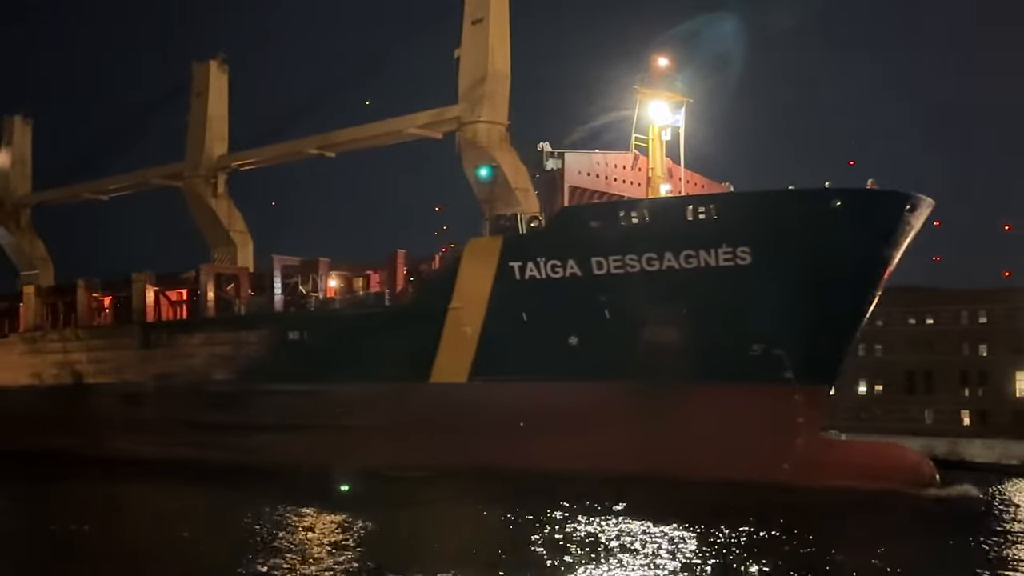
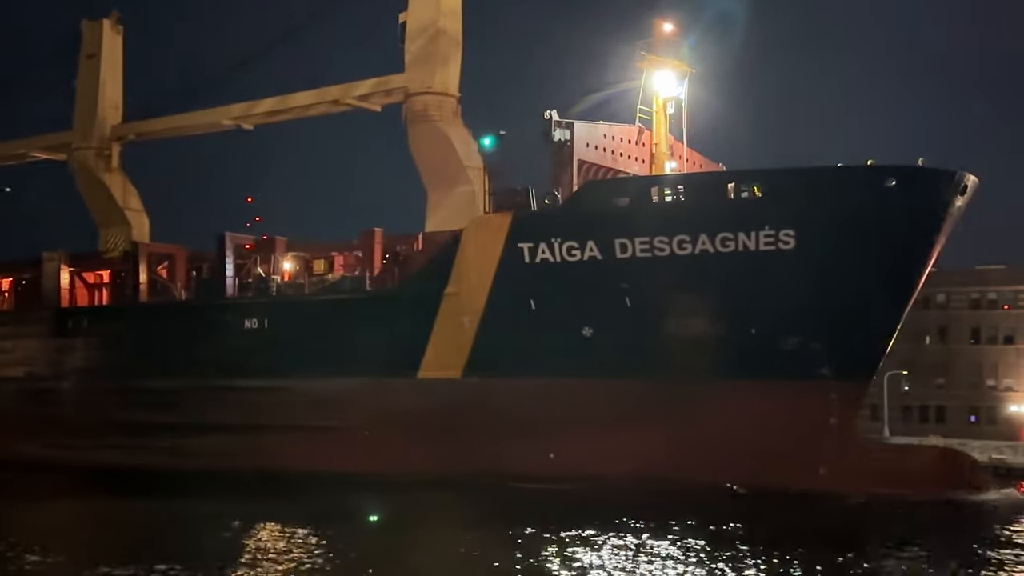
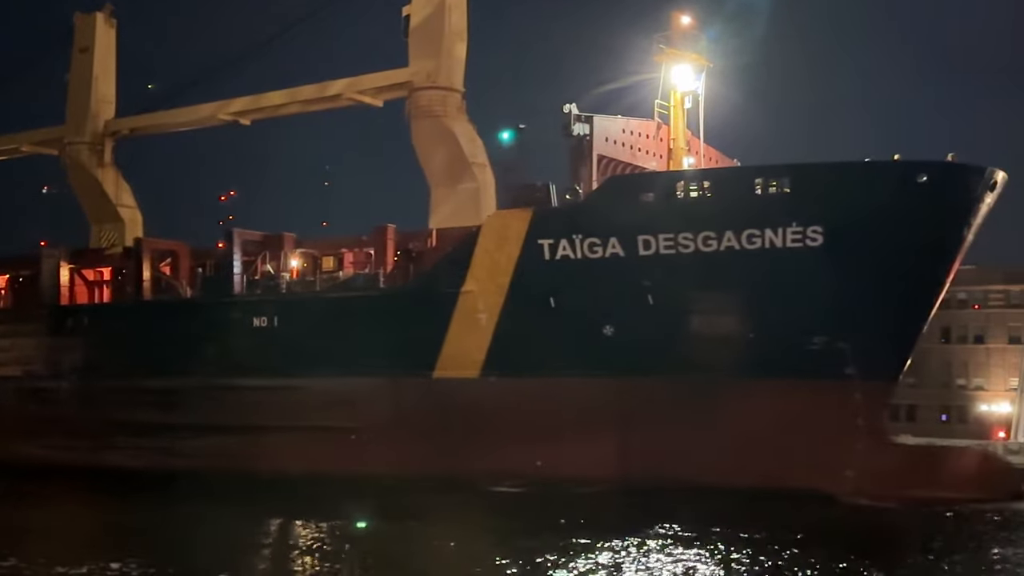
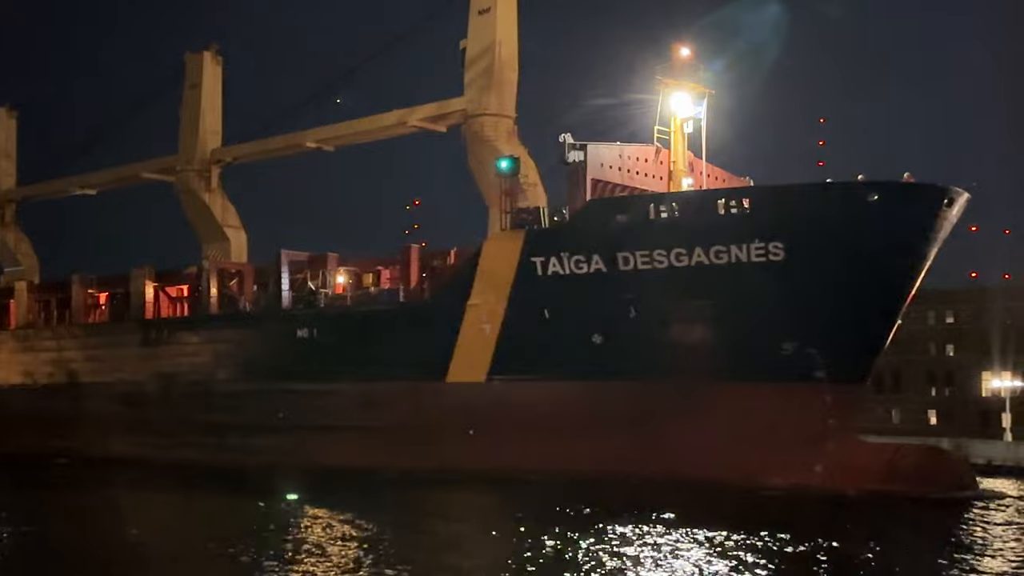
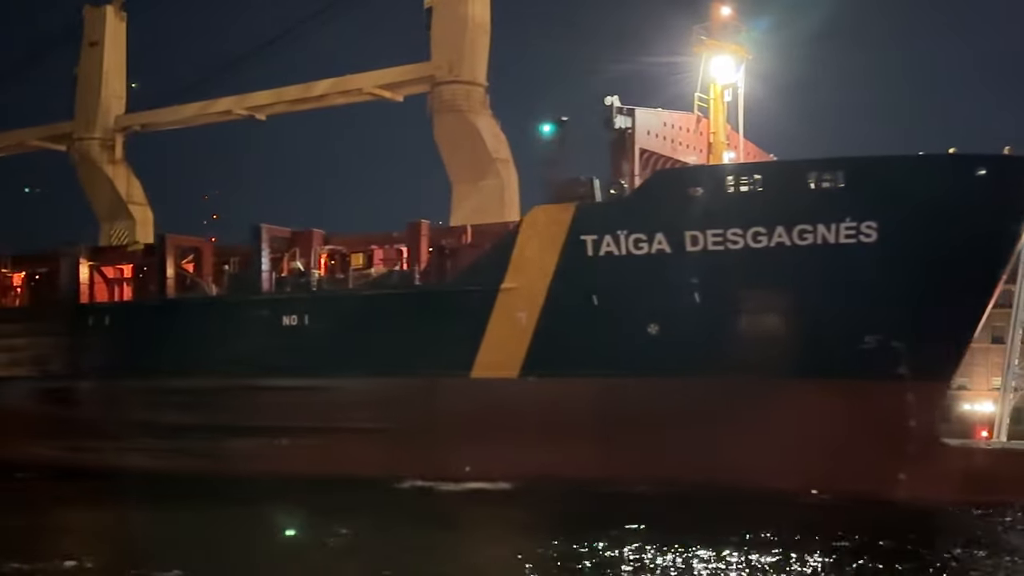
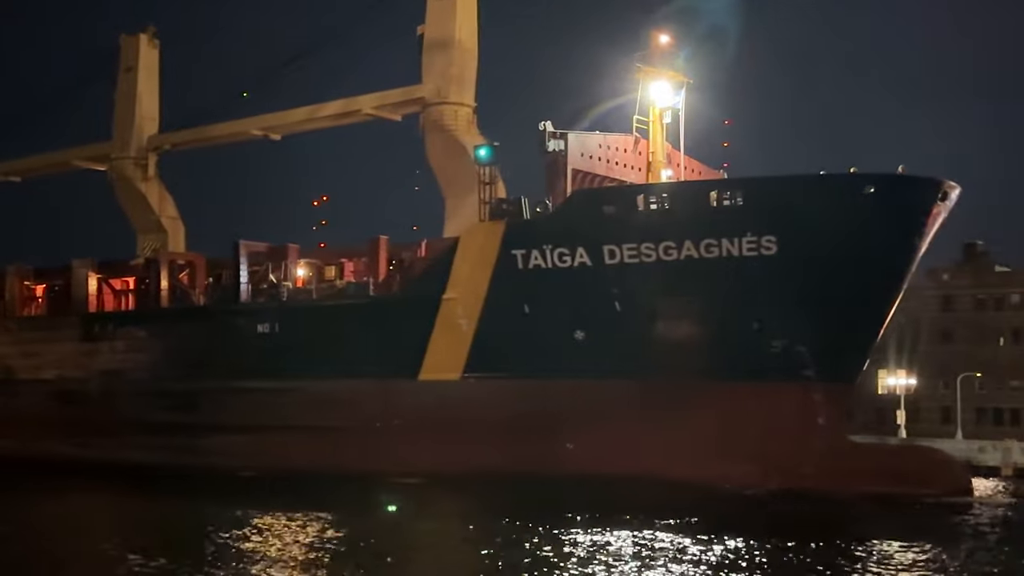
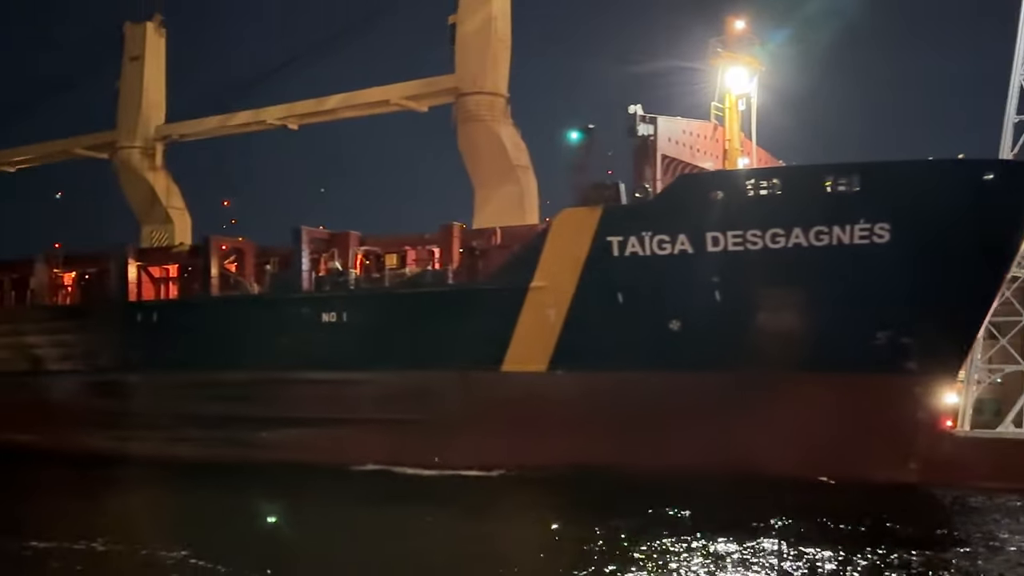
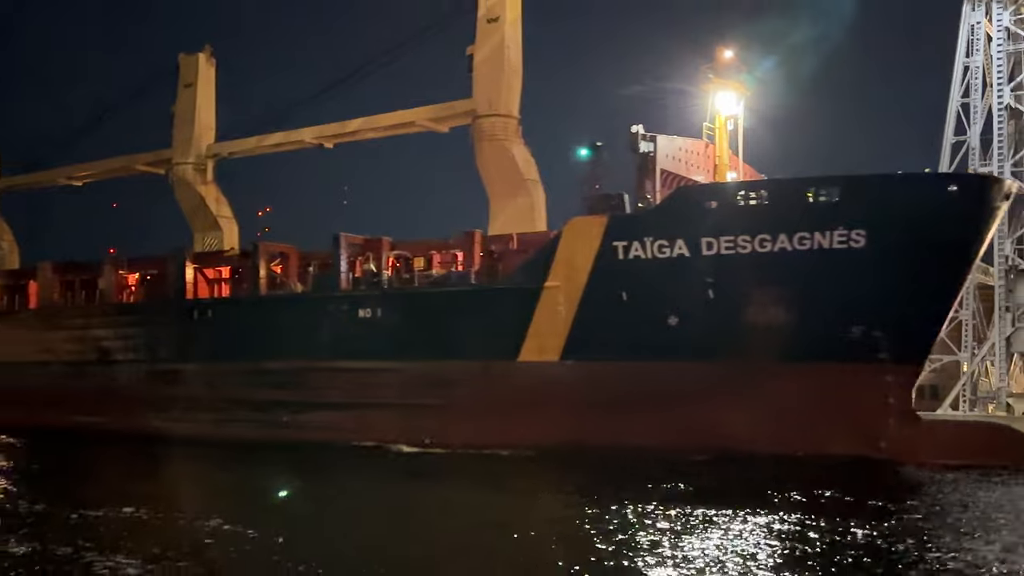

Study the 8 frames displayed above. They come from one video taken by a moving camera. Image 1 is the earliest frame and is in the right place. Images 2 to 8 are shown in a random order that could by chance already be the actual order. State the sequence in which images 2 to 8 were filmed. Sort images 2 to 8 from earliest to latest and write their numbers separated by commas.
4, 6, 2, 3, 5, 7, 8
